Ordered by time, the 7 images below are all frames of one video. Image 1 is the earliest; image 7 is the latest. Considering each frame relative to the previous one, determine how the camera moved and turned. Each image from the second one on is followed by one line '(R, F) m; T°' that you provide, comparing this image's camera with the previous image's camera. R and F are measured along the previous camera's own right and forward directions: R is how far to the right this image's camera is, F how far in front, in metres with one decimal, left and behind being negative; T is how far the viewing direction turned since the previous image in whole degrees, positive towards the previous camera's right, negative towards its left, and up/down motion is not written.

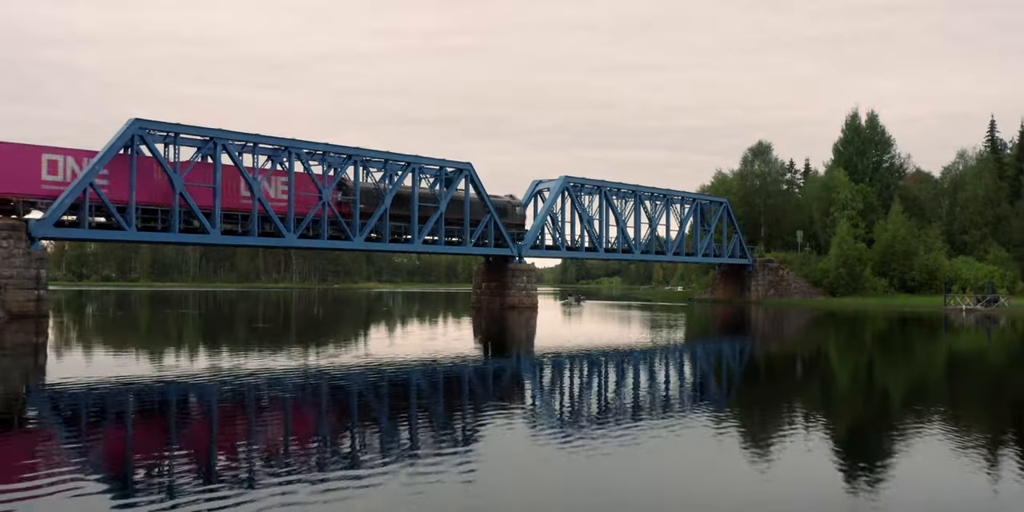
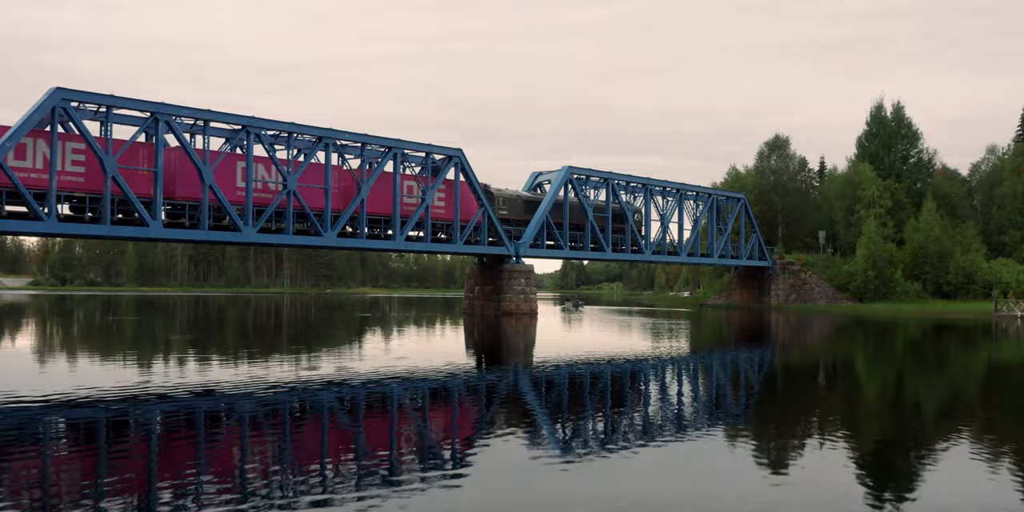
(+0.1, +2.7) m; 0°
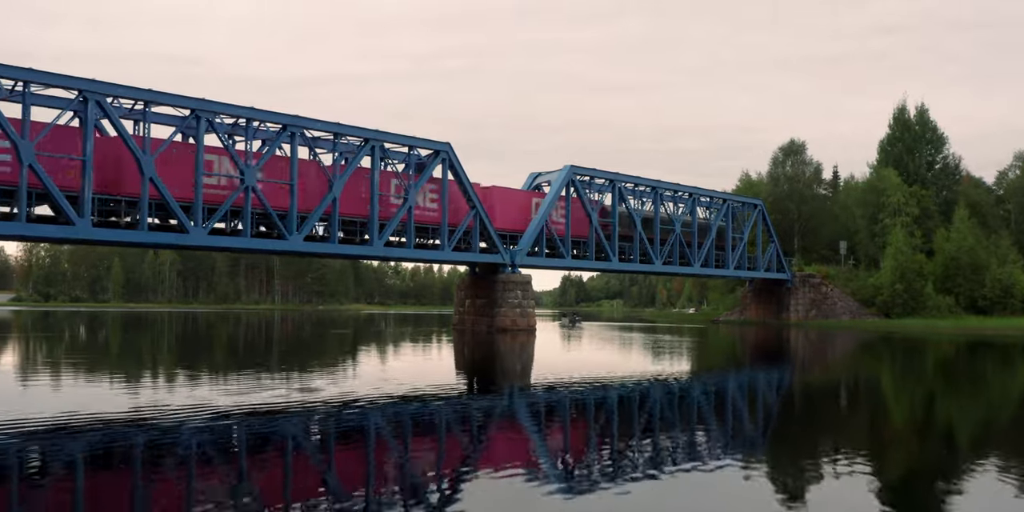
(+0.1, +2.3) m; 0°
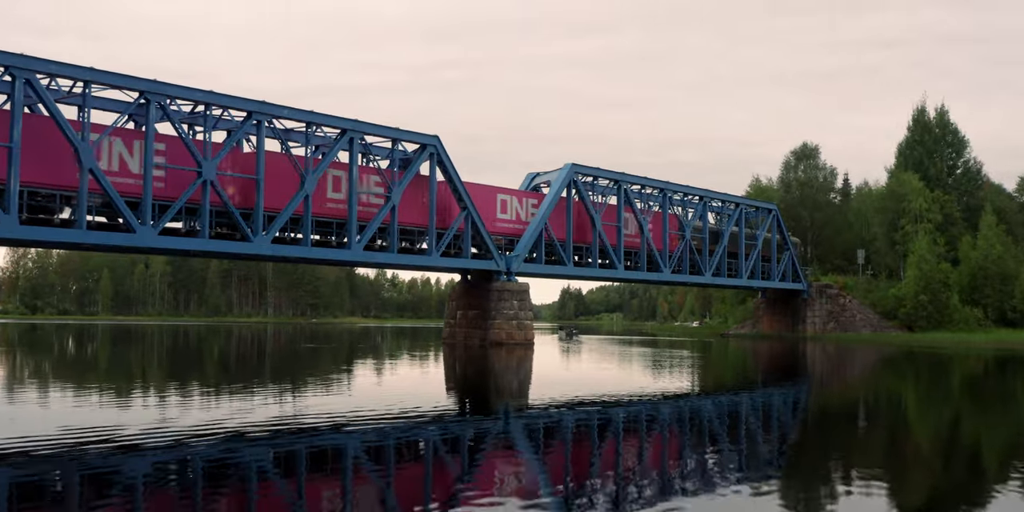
(+0.1, +1.7) m; 0°
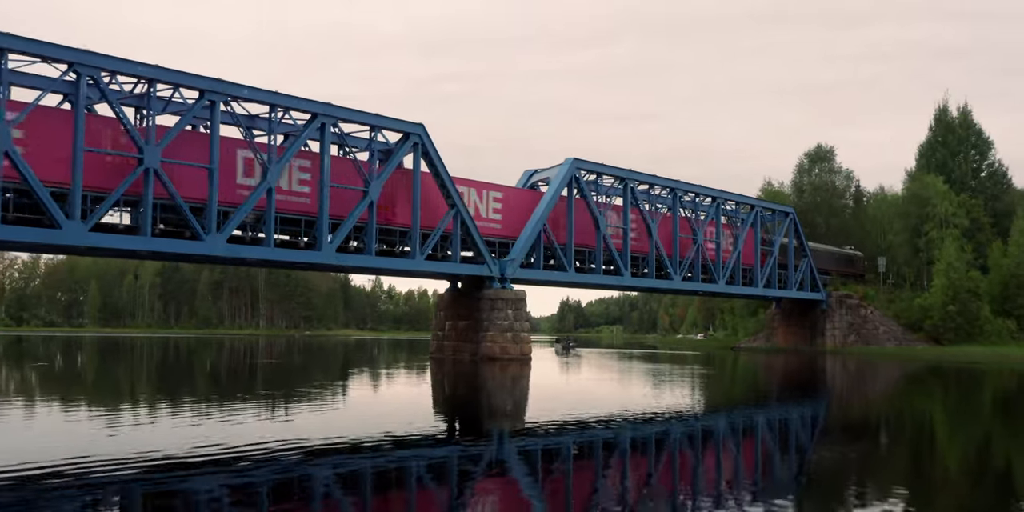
(+0.1, +1.8) m; 0°
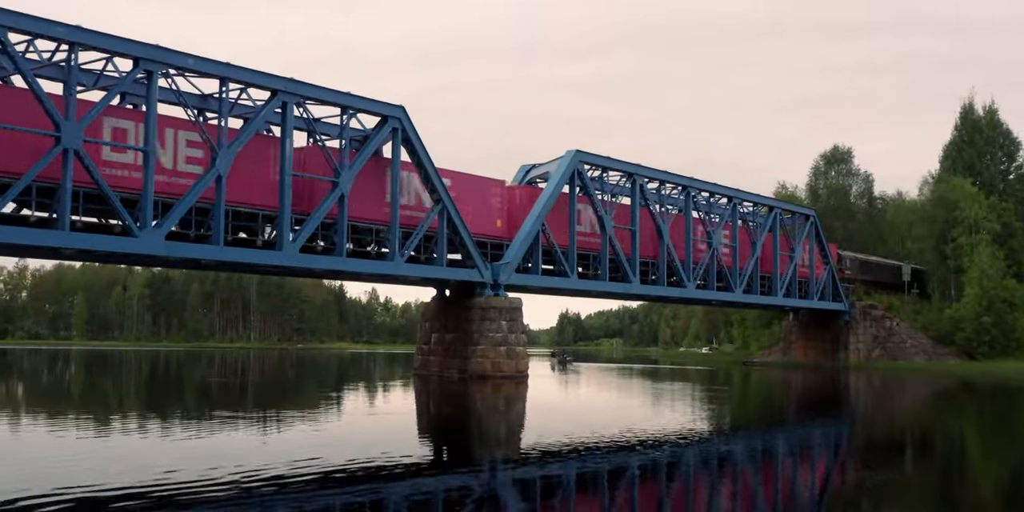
(+0.1, +1.8) m; 0°
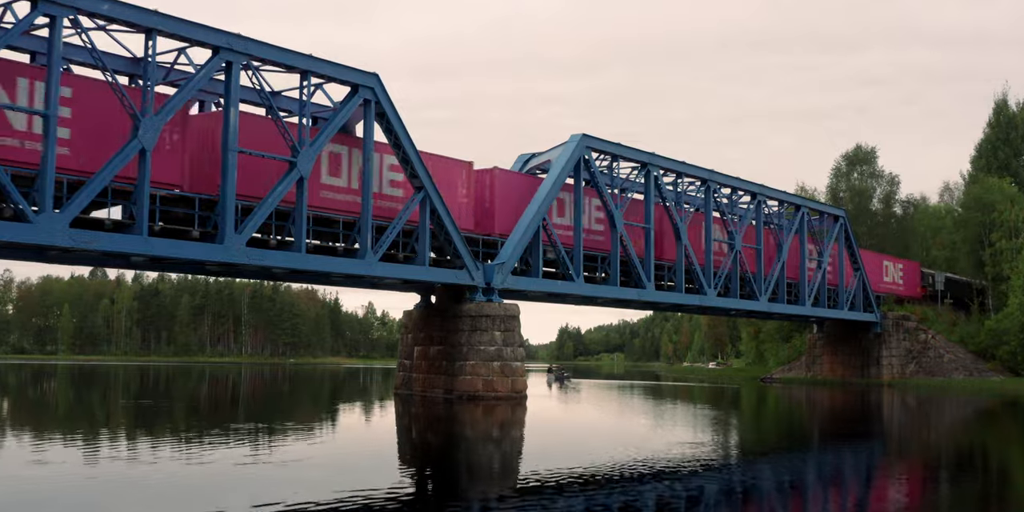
(+0.1, +1.9) m; 0°
